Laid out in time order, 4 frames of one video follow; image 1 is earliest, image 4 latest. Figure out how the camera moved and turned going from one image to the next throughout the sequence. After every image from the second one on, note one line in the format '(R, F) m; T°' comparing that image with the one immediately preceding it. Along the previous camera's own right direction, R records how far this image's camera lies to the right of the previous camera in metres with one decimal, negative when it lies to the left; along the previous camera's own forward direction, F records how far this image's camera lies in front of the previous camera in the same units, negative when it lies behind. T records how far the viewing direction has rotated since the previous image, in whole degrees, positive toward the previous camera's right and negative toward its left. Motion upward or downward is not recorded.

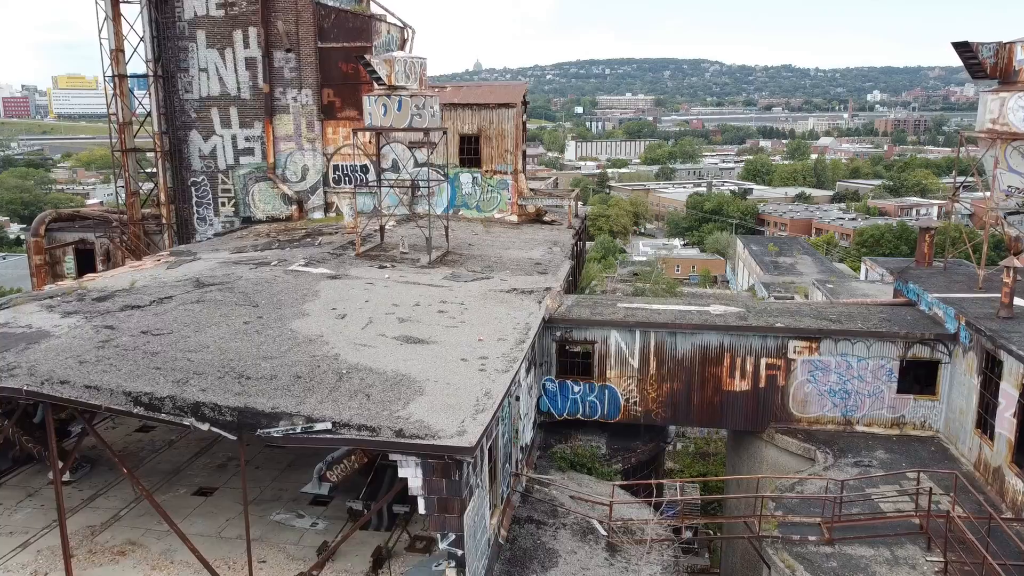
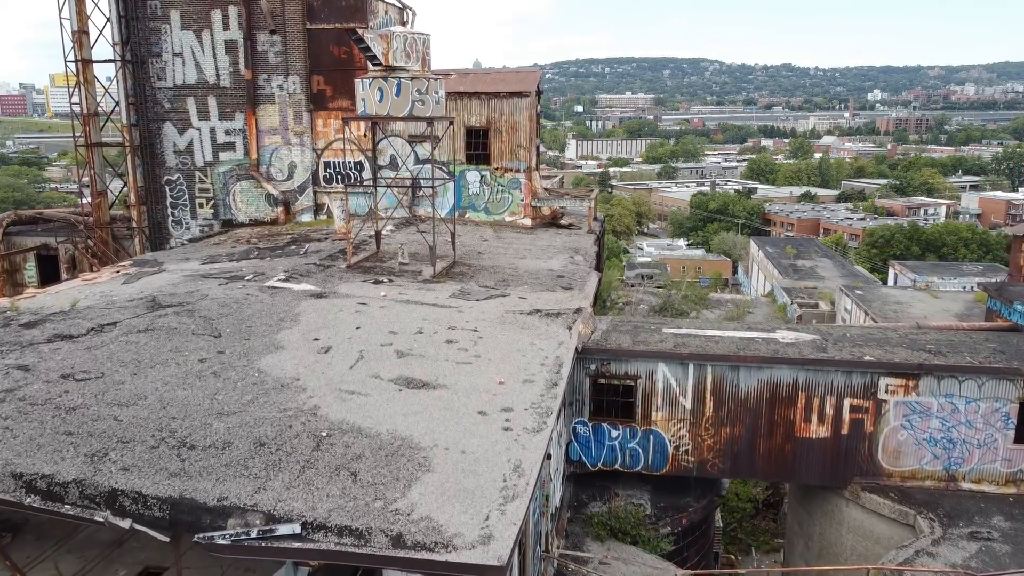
(-0.4, +2.6) m; 0°
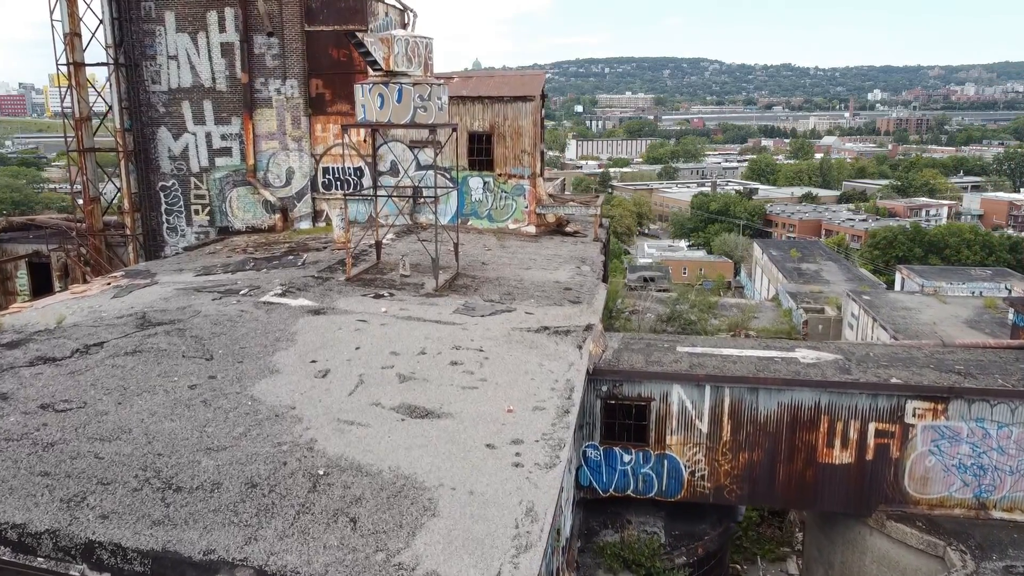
(-0.1, +0.5) m; 0°
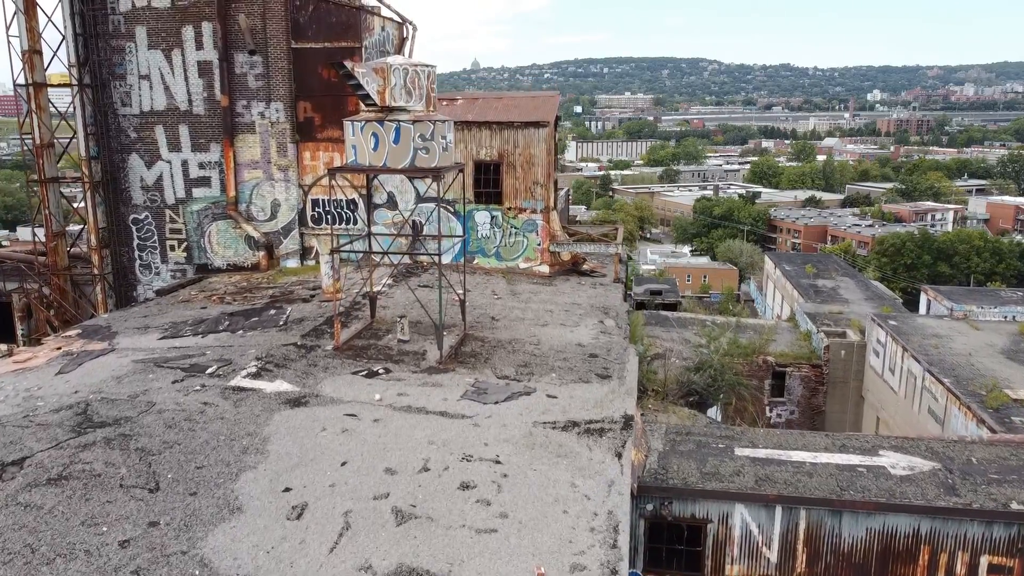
(-0.3, +2.1) m; 0°
